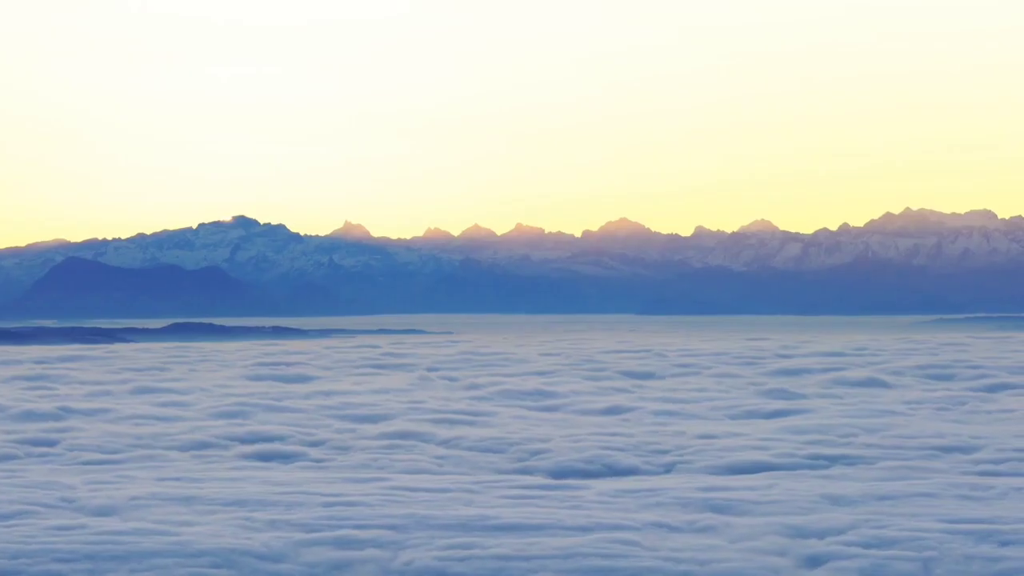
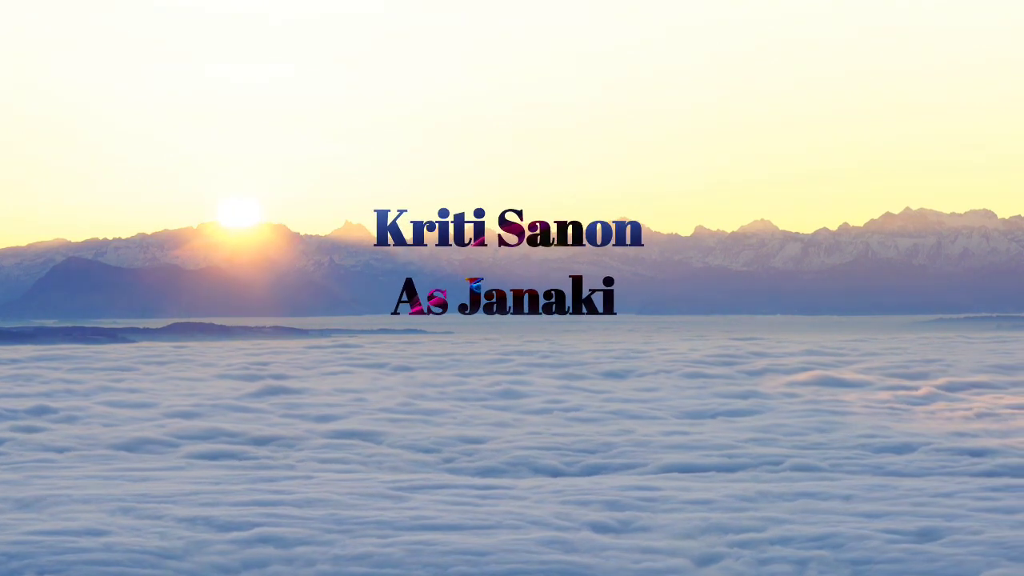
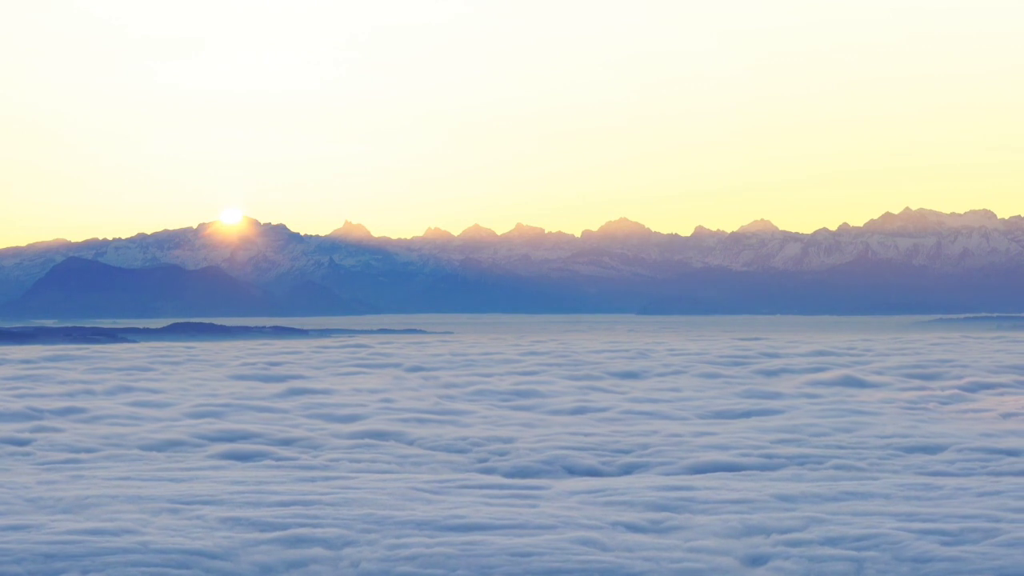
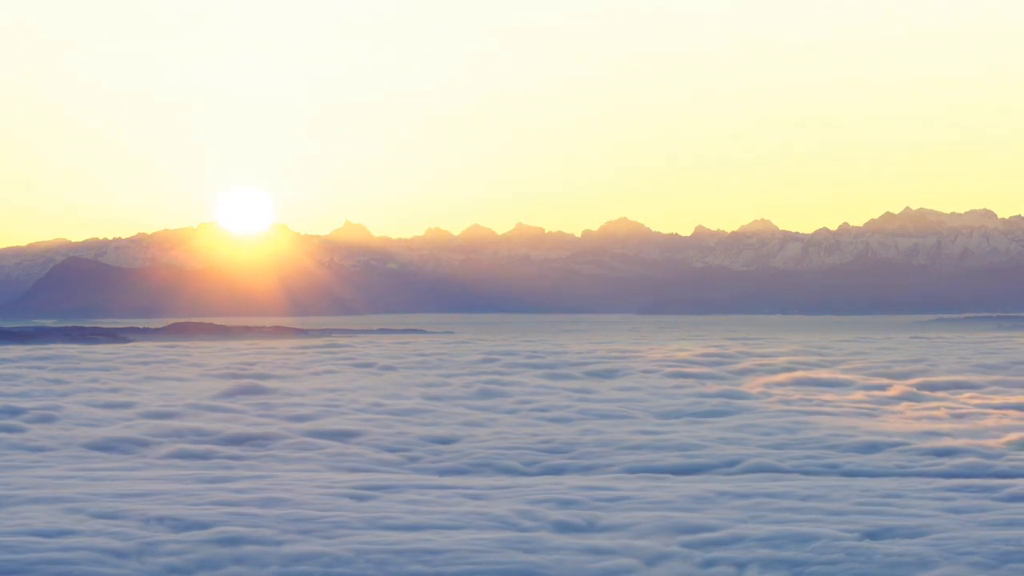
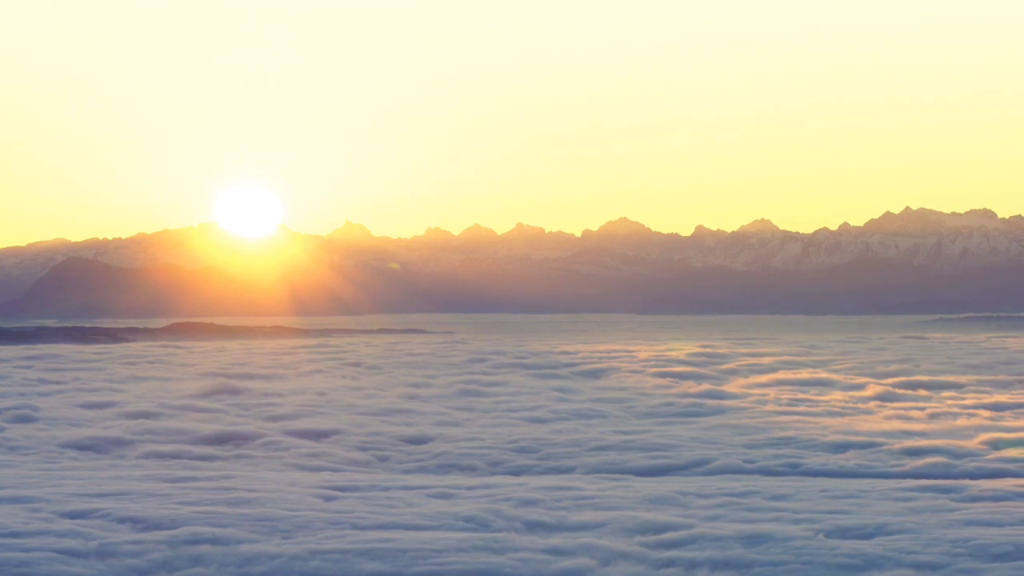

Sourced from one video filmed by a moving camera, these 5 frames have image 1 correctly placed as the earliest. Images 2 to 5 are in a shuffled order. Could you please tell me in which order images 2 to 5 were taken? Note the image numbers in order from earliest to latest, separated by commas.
3, 2, 4, 5
